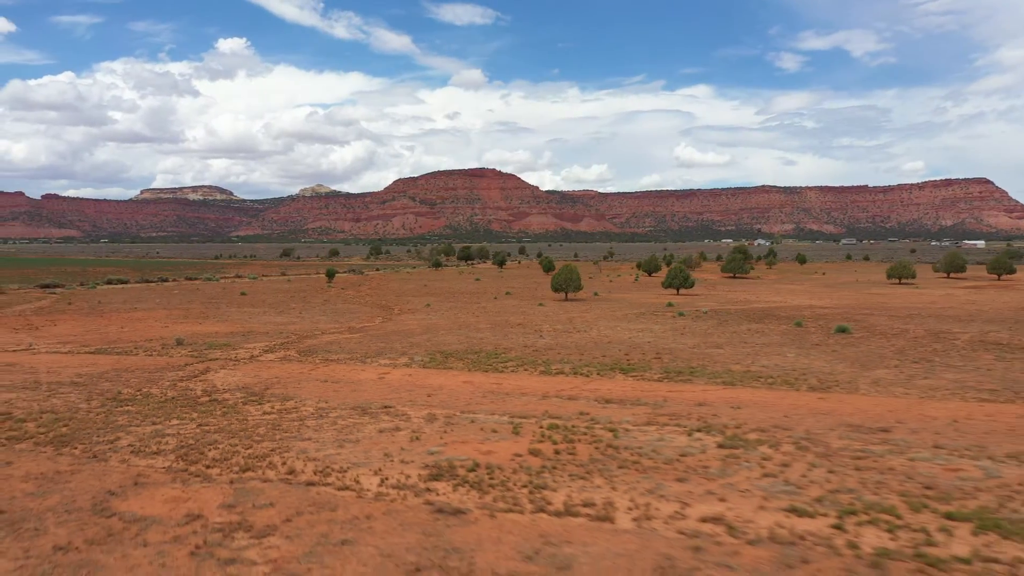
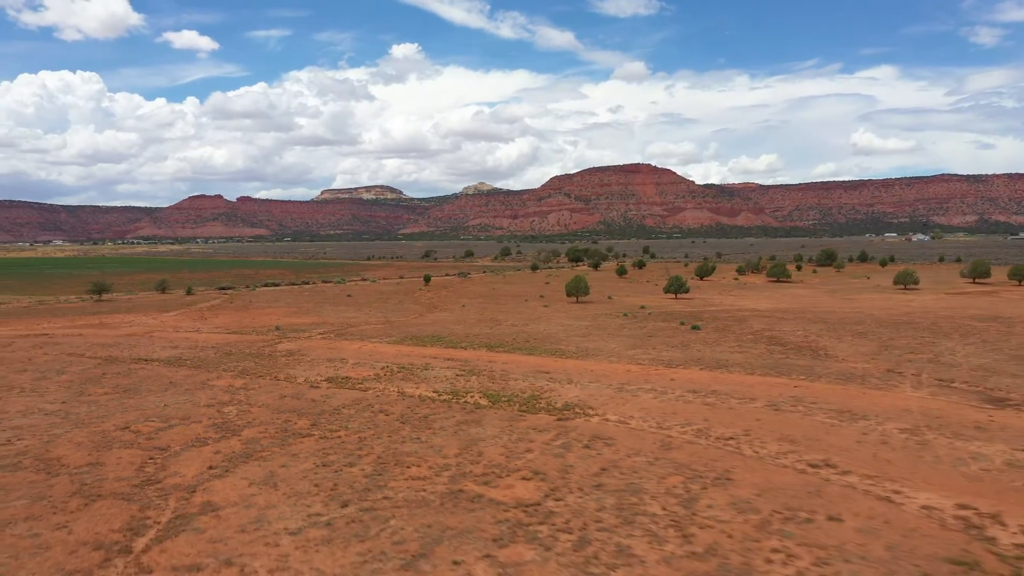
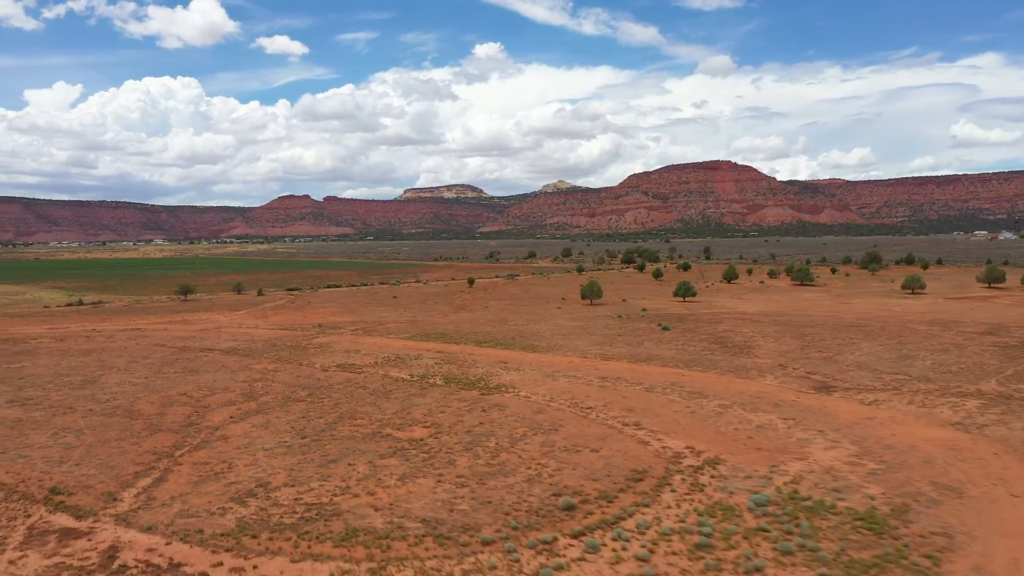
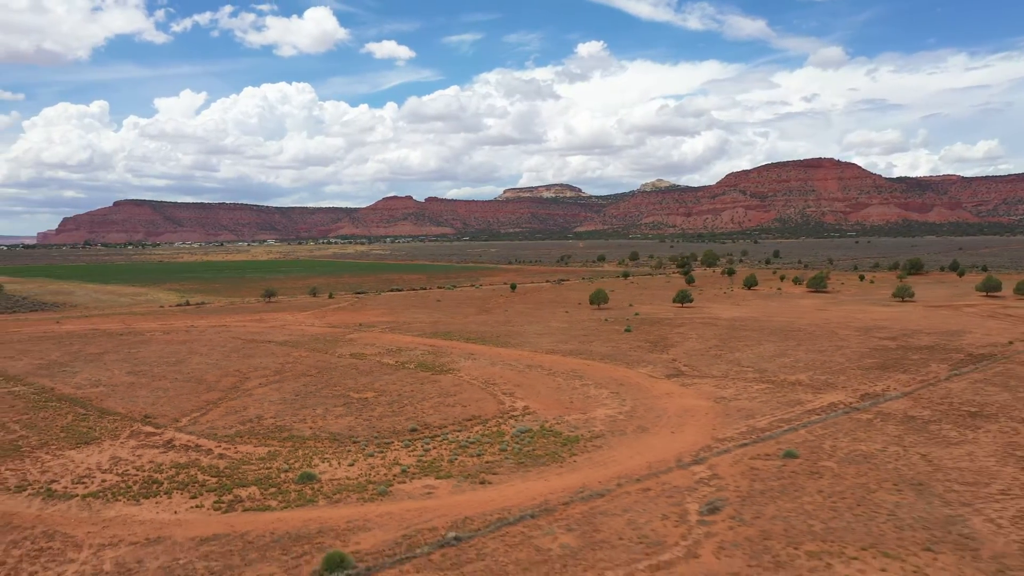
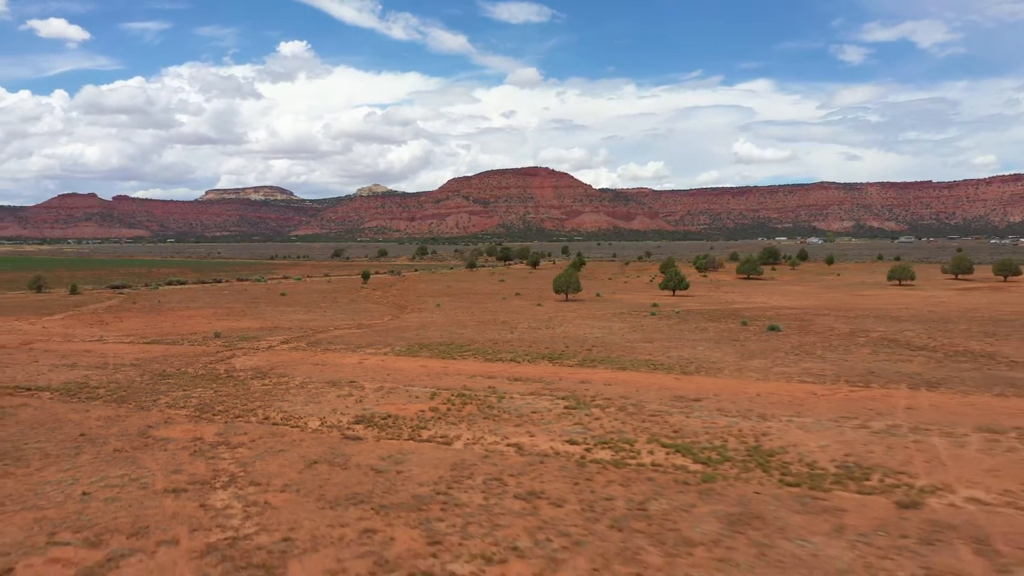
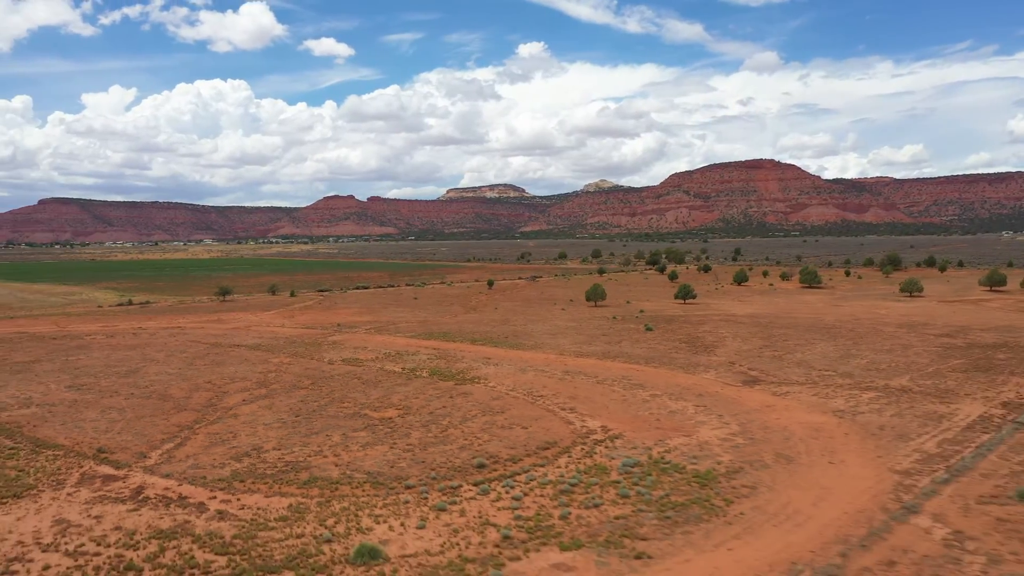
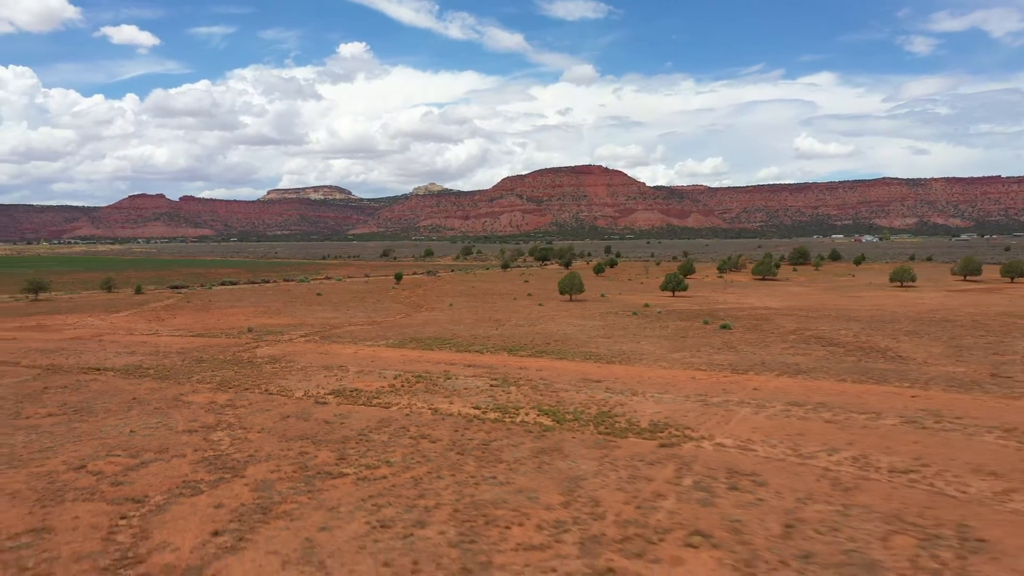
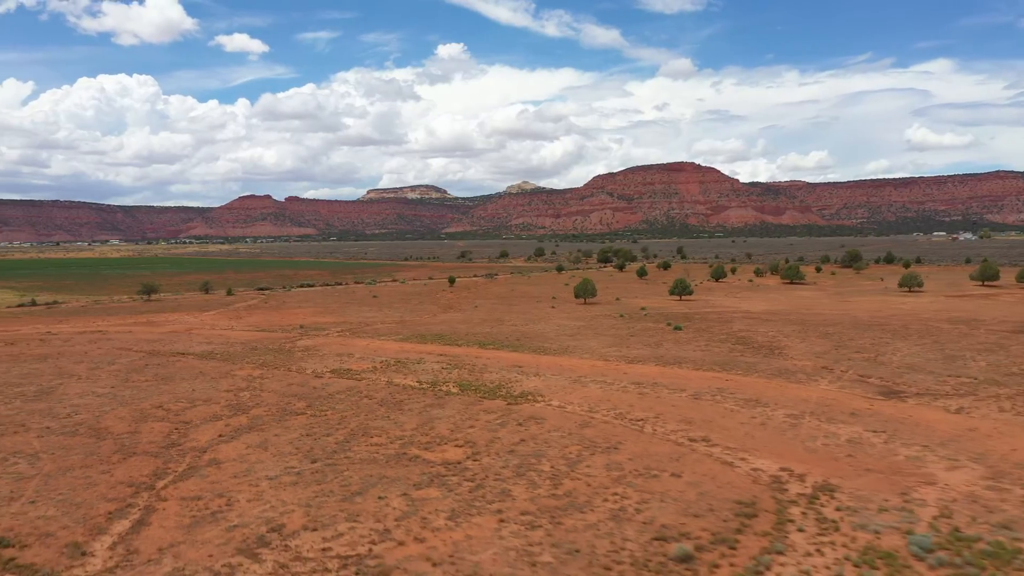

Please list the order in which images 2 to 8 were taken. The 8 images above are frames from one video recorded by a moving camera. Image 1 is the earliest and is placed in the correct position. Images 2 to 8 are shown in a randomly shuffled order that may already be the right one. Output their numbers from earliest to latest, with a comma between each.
5, 7, 2, 8, 3, 6, 4
